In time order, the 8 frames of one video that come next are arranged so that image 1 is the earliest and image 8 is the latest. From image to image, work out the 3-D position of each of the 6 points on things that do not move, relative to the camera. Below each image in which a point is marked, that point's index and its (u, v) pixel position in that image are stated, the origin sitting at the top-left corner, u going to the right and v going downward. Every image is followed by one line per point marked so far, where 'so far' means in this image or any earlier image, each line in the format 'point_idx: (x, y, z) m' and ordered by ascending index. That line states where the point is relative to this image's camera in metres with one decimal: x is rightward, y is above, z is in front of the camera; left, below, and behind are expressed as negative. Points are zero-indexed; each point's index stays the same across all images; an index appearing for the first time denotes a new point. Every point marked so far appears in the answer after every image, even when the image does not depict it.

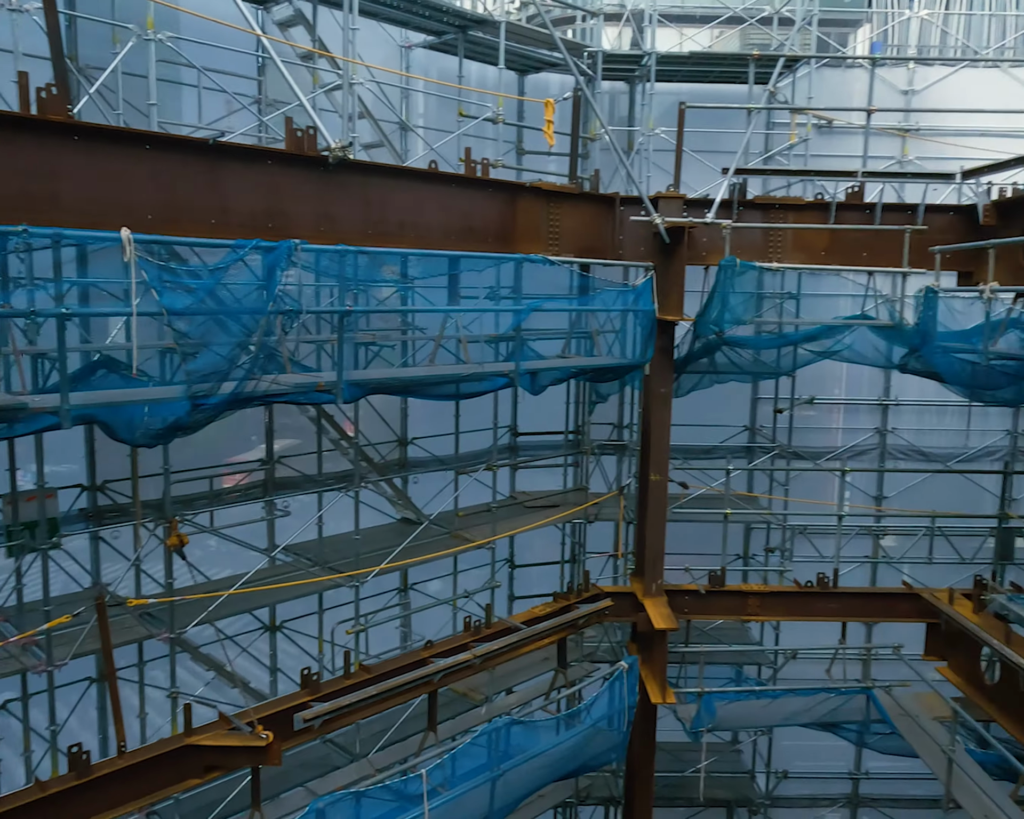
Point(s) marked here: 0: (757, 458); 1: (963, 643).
0: (+3.0, -0.6, +11.1) m
1: (+4.4, -2.3, +8.8) m
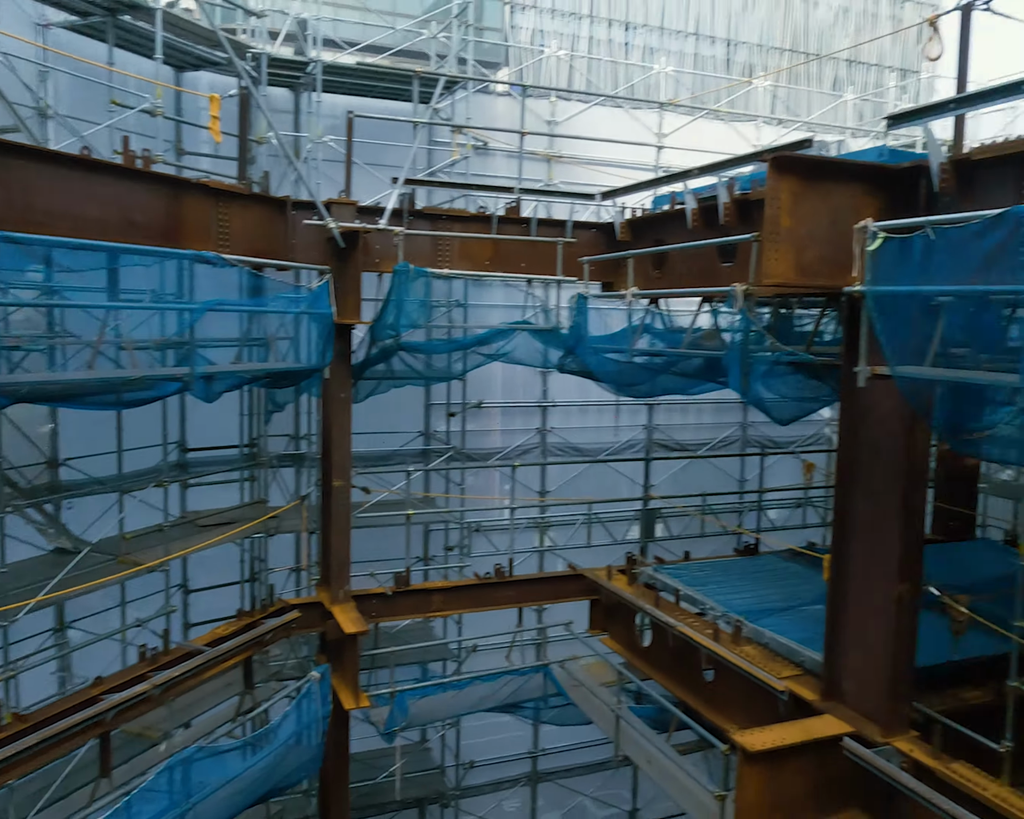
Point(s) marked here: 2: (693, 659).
0: (-1.0, -0.7, +11.5) m
1: (+1.2, -2.3, +9.9) m
2: (+1.7, -2.4, +8.6) m
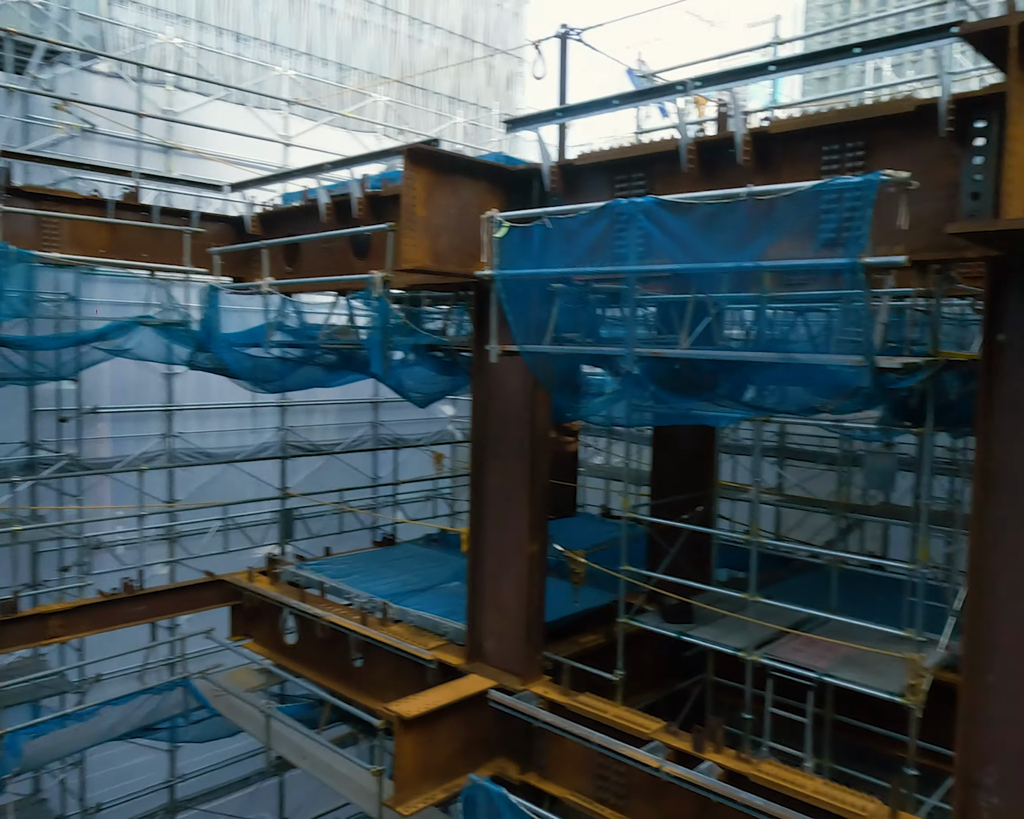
0: (-5.3, -0.8, +10.2) m
1: (-2.6, -2.2, +9.6) m
2: (-1.6, -2.3, +8.6) m
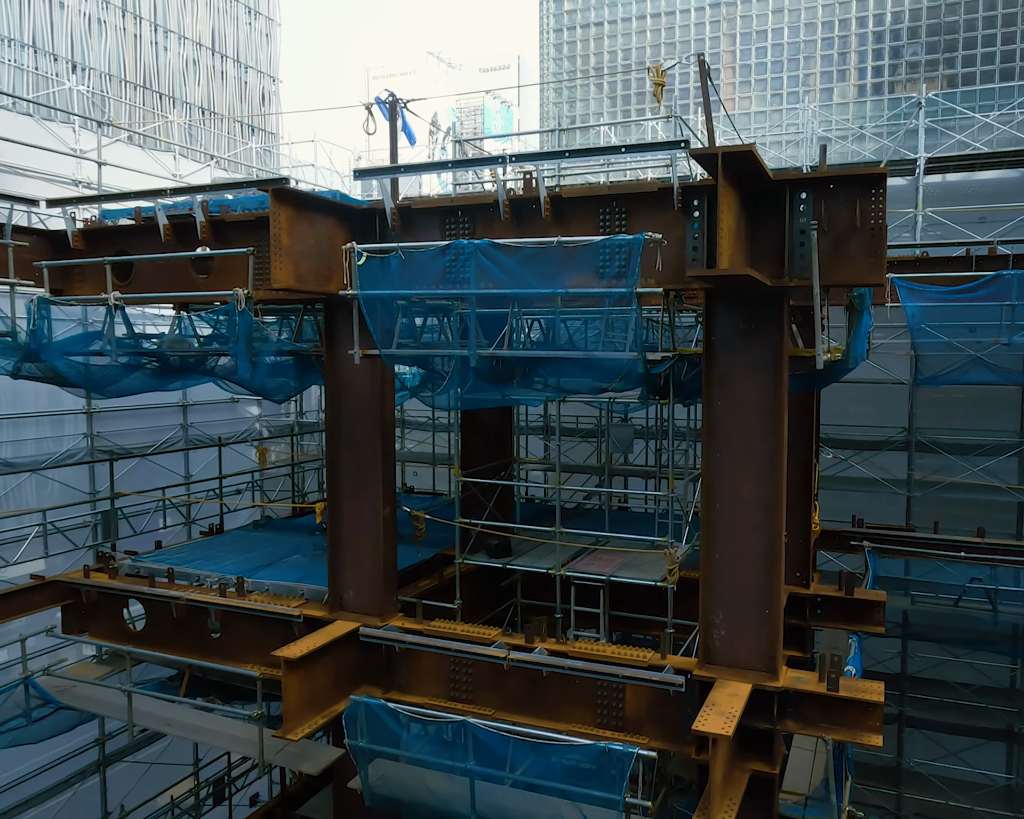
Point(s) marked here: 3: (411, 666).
0: (-7.5, -1.0, +10.1) m
1: (-4.7, -2.3, +10.5) m
2: (-3.4, -2.3, +9.9) m
3: (-1.0, -2.6, +9.1) m
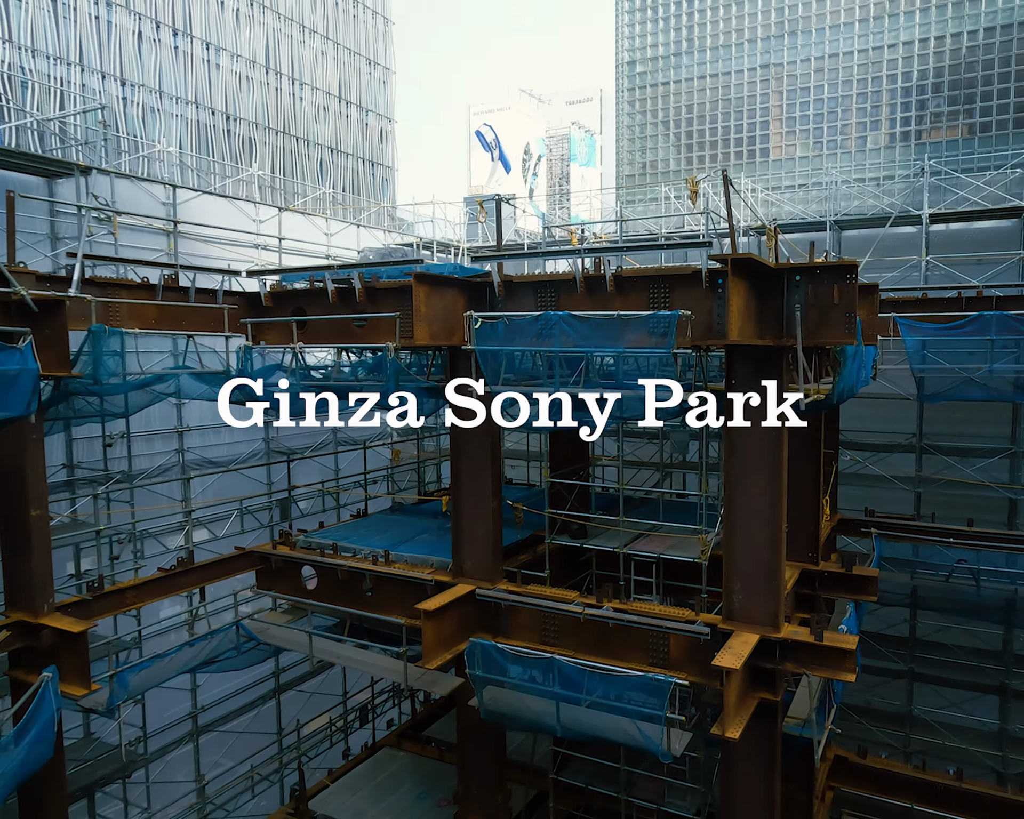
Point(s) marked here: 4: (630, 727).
0: (-6.3, -1.2, +14.0) m
1: (-3.5, -2.6, +14.1) m
2: (-2.3, -2.6, +13.4) m
3: (0.0, -2.8, +12.3) m
4: (+1.5, -3.8, +10.9) m
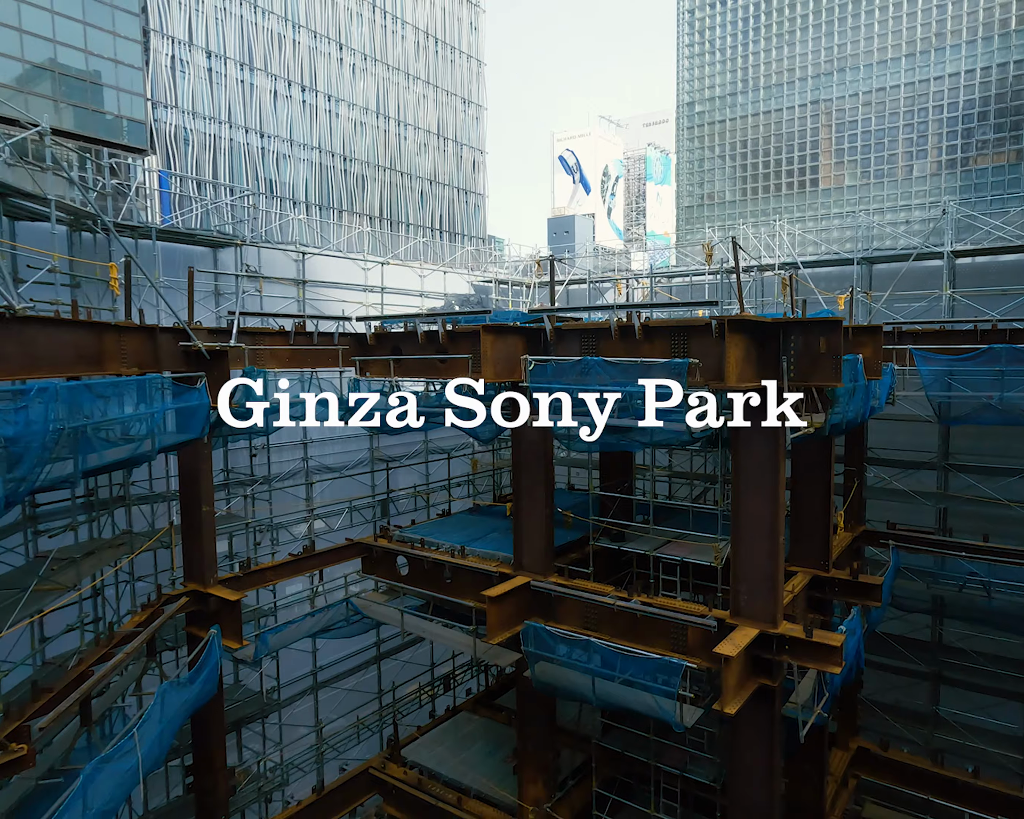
0: (-5.2, -1.5, +17.2) m
1: (-2.4, -2.8, +16.9) m
2: (-1.3, -2.9, +16.0) m
3: (+0.8, -3.2, +14.6) m
4: (+2.0, -4.2, +13.0) m
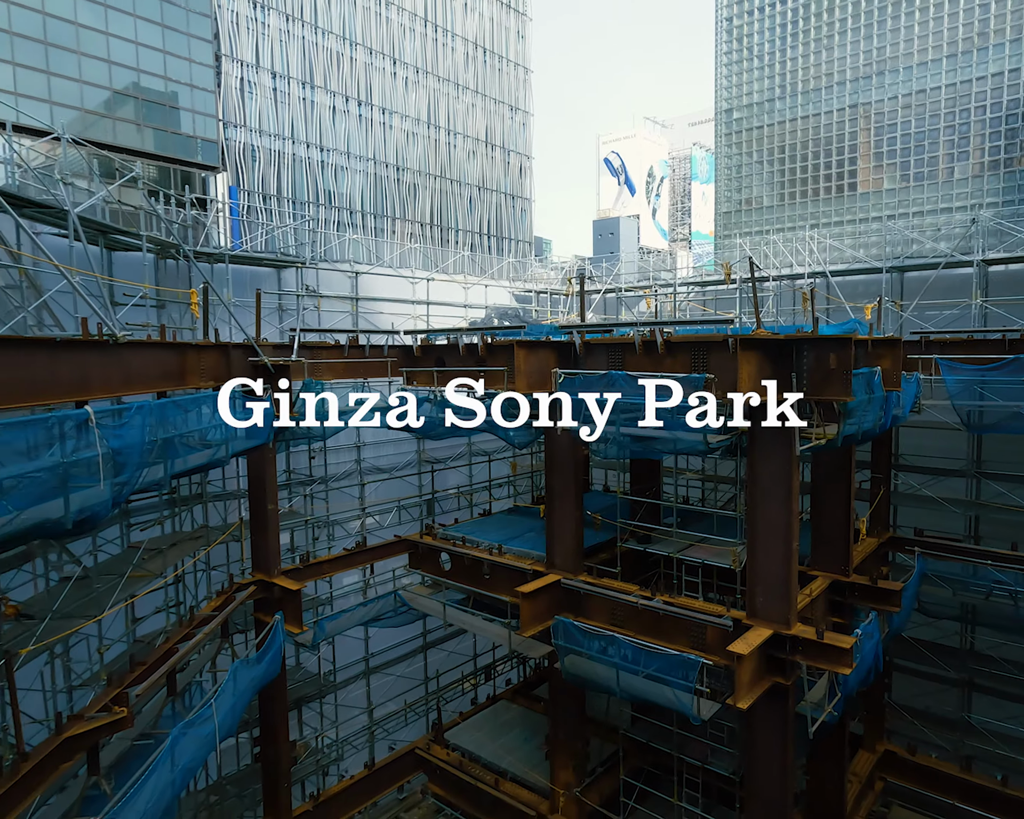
0: (-4.4, -1.6, +18.5) m
1: (-1.7, -2.9, +18.0) m
2: (-0.6, -3.0, +17.1) m
3: (+1.4, -3.3, +15.5) m
4: (+2.4, -4.4, +13.9) m
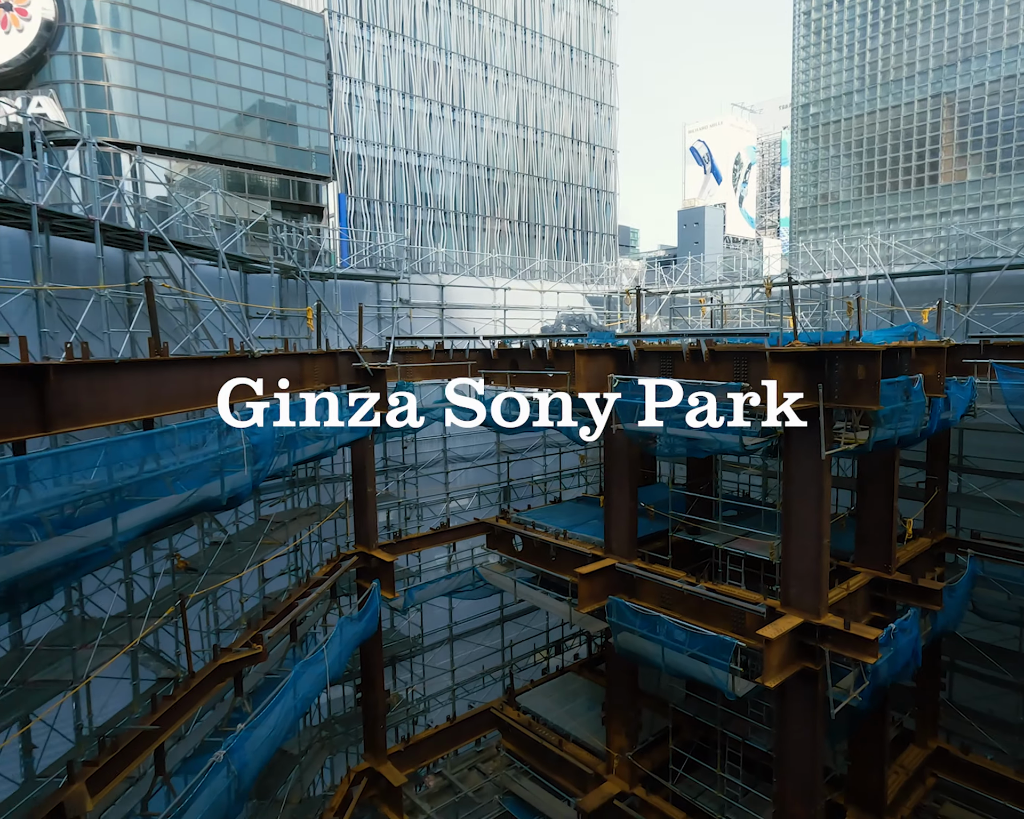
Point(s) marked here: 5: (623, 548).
0: (-2.9, -1.4, +20.9) m
1: (-0.2, -2.9, +20.2) m
2: (+0.7, -3.0, +19.1) m
3: (+2.6, -3.4, +17.4) m
4: (+3.4, -4.5, +15.7) m
5: (+2.3, -2.7, +17.6) m
